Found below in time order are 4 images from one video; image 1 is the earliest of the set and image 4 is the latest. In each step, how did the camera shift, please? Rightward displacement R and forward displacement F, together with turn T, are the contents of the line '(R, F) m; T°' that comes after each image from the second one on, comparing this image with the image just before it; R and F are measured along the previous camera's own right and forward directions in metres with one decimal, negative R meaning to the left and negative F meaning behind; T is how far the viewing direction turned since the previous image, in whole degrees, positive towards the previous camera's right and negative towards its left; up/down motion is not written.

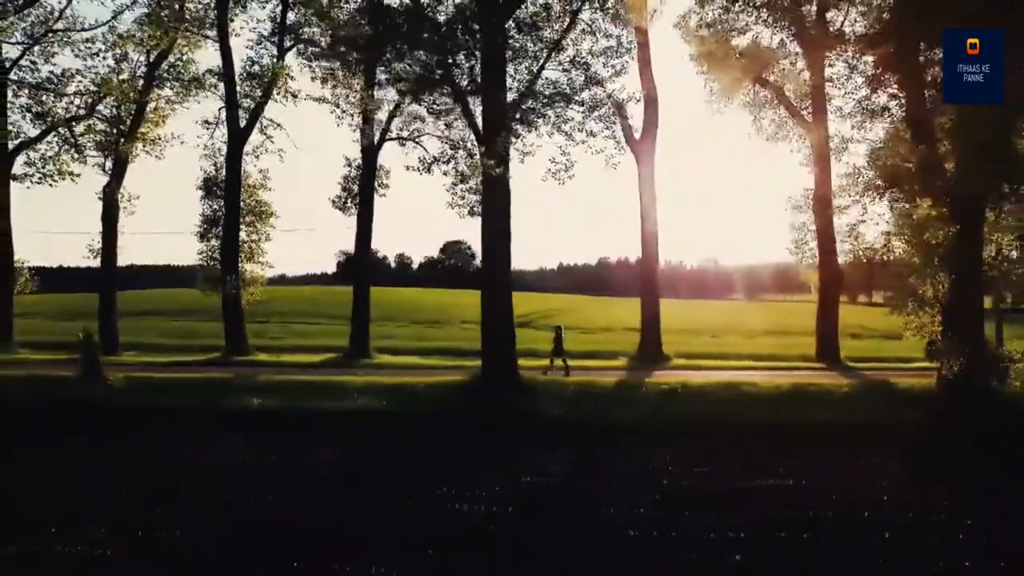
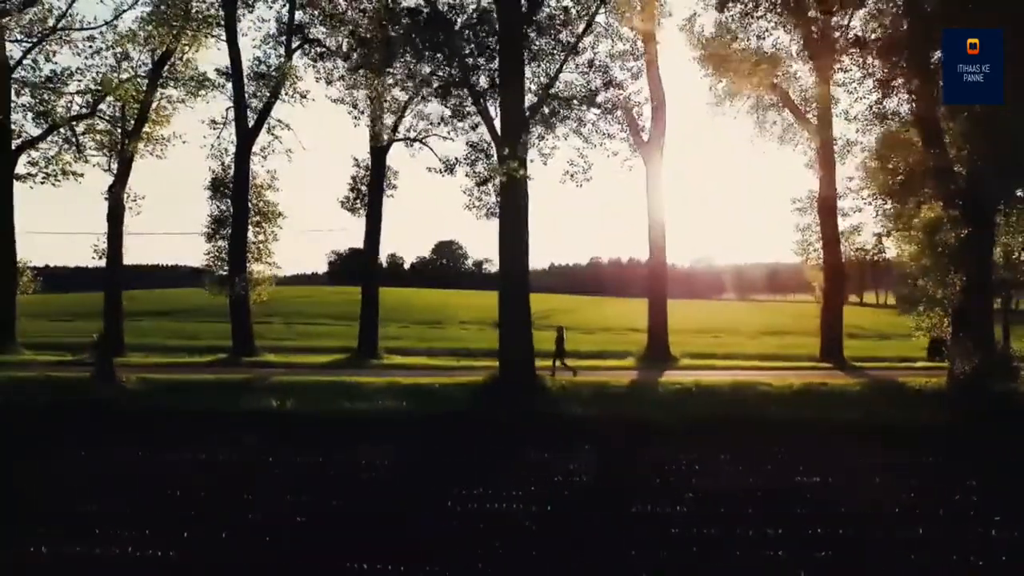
(-0.4, -0.1) m; +1°
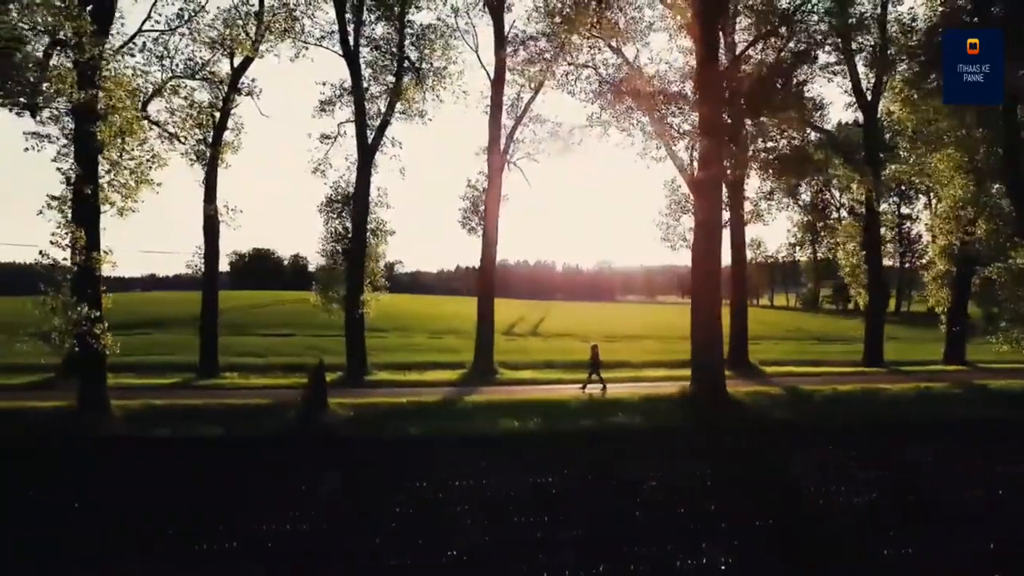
(-5.4, -0.1) m; +14°
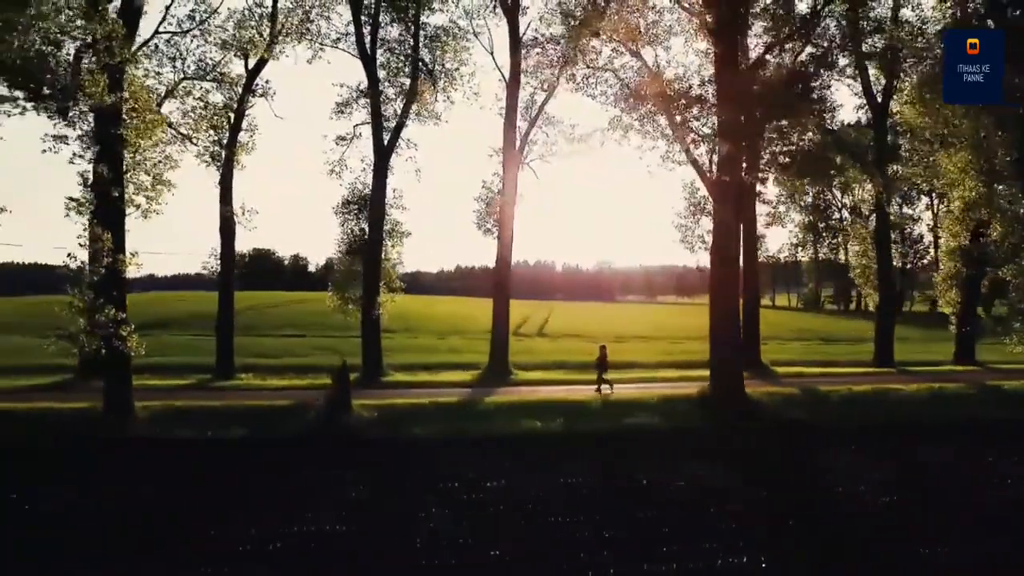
(-0.4, -0.1) m; +1°
